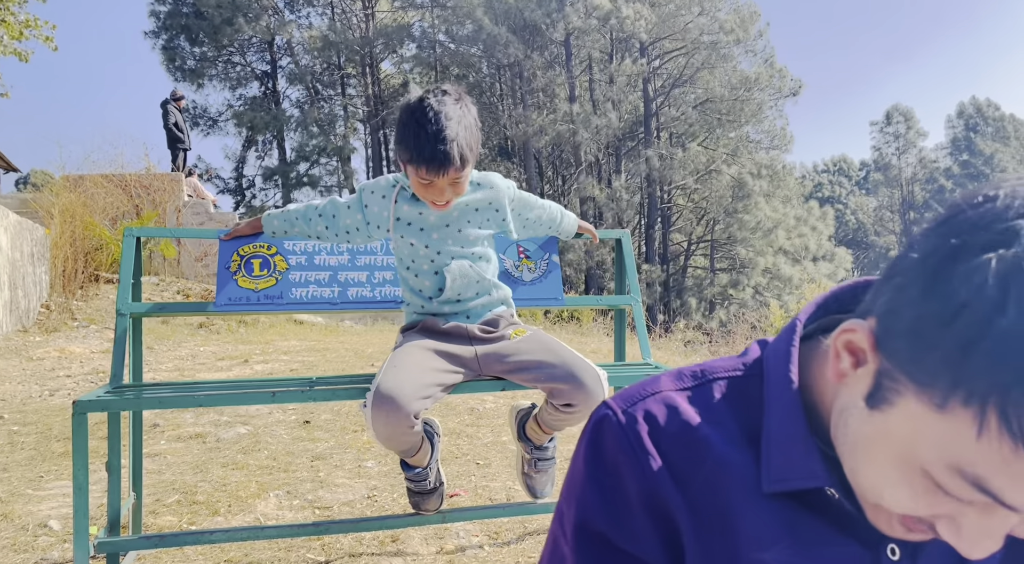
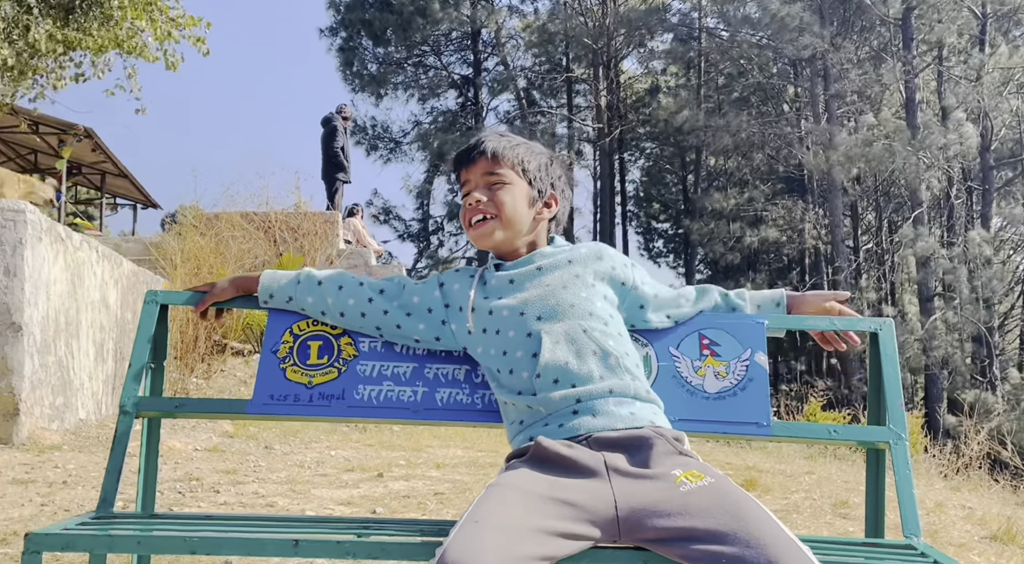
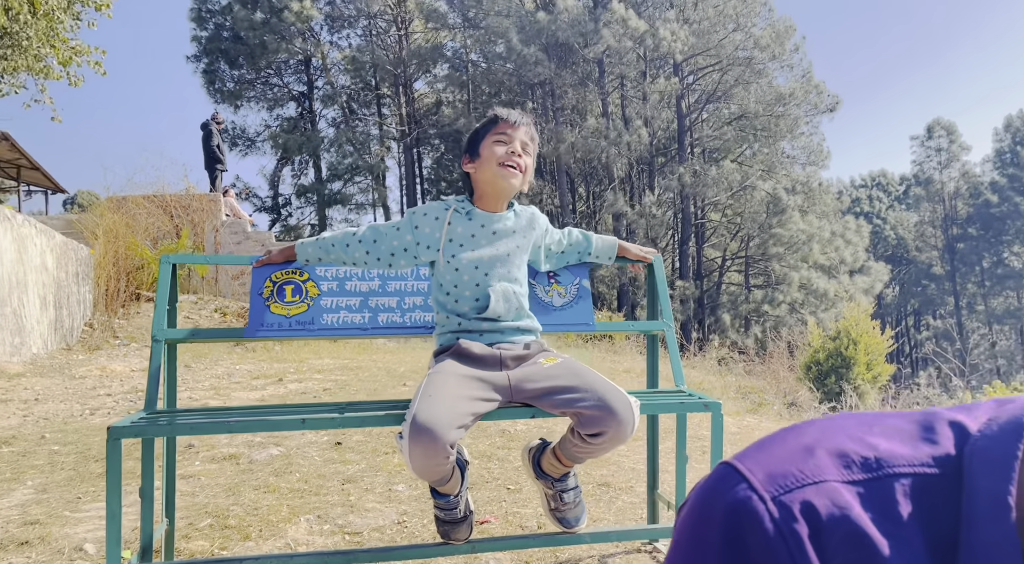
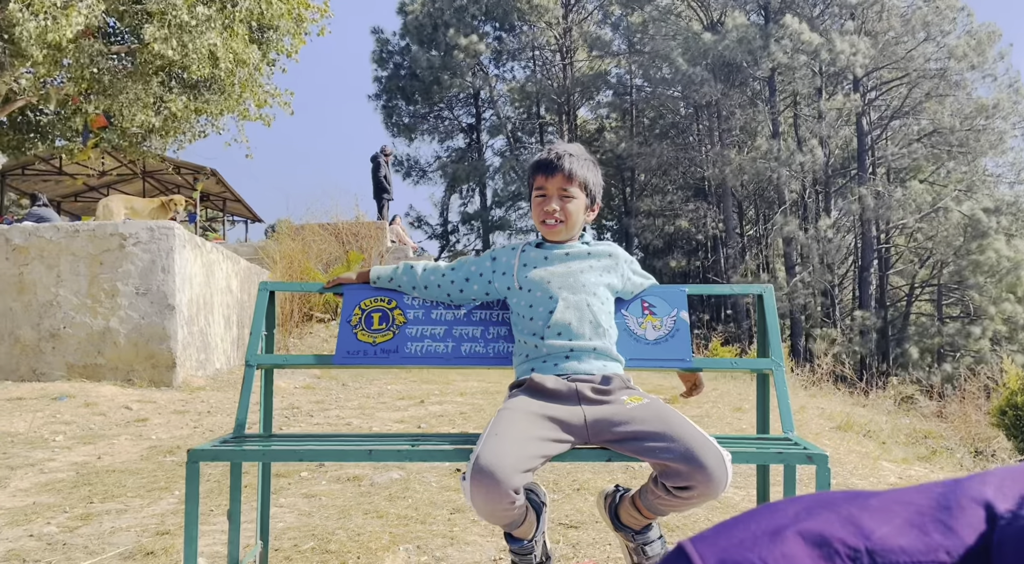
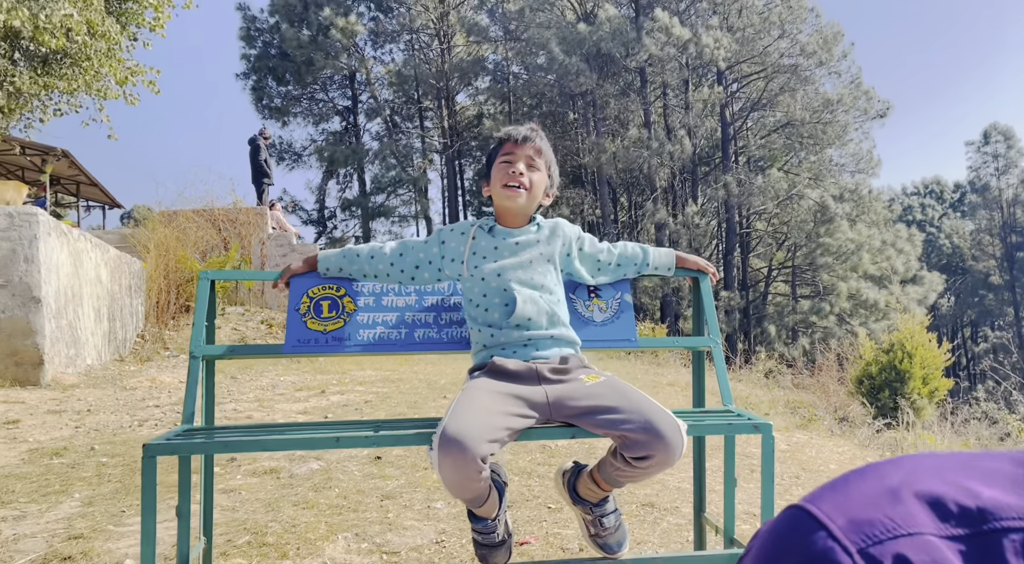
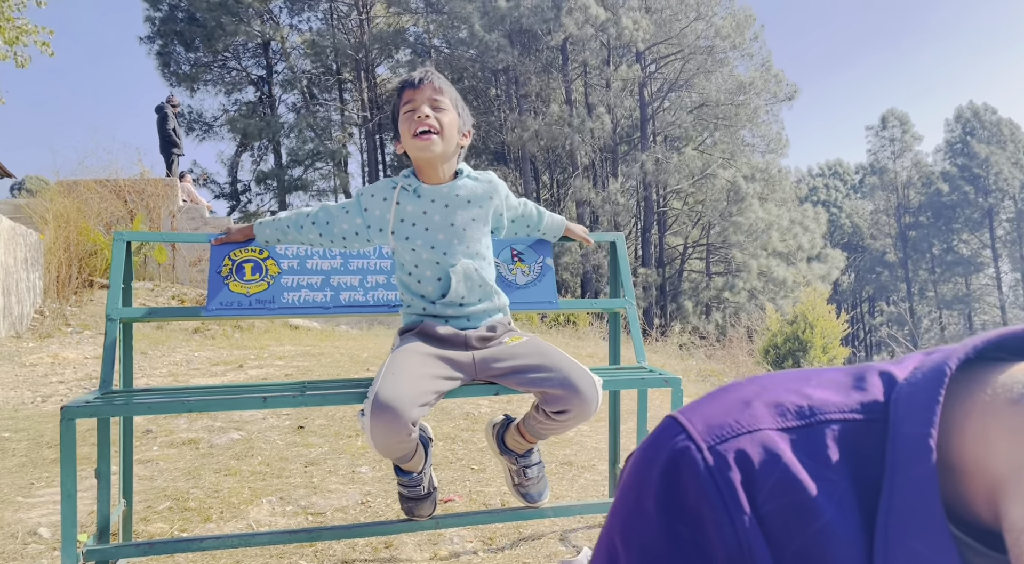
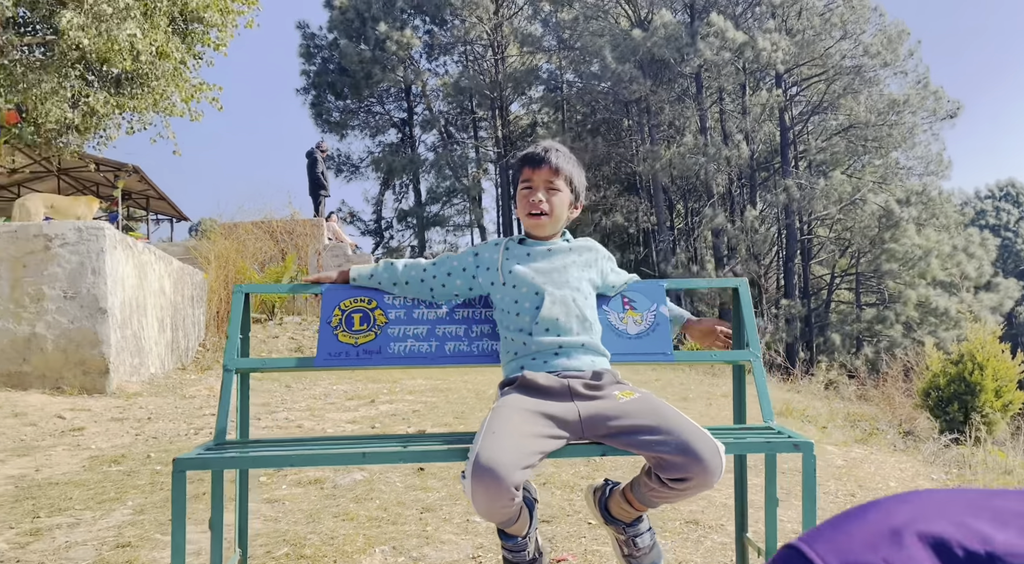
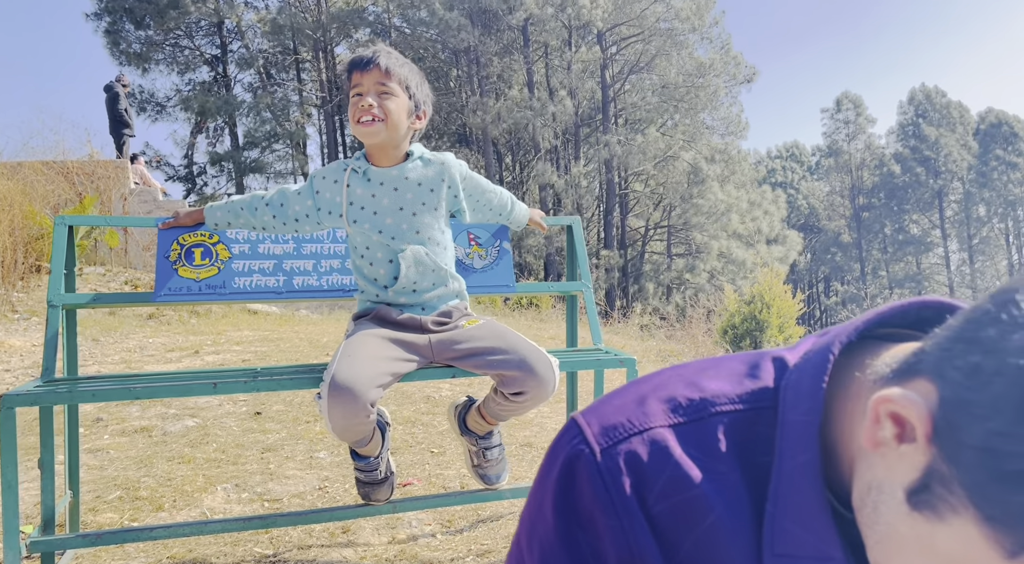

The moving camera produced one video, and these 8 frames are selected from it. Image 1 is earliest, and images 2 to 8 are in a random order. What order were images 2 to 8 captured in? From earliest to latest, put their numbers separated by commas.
8, 6, 3, 5, 7, 4, 2
